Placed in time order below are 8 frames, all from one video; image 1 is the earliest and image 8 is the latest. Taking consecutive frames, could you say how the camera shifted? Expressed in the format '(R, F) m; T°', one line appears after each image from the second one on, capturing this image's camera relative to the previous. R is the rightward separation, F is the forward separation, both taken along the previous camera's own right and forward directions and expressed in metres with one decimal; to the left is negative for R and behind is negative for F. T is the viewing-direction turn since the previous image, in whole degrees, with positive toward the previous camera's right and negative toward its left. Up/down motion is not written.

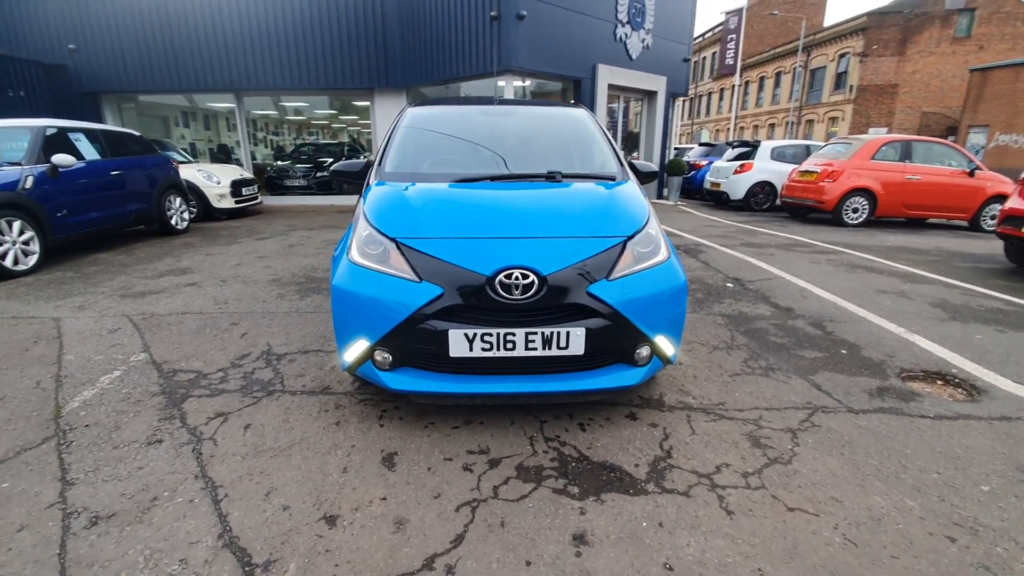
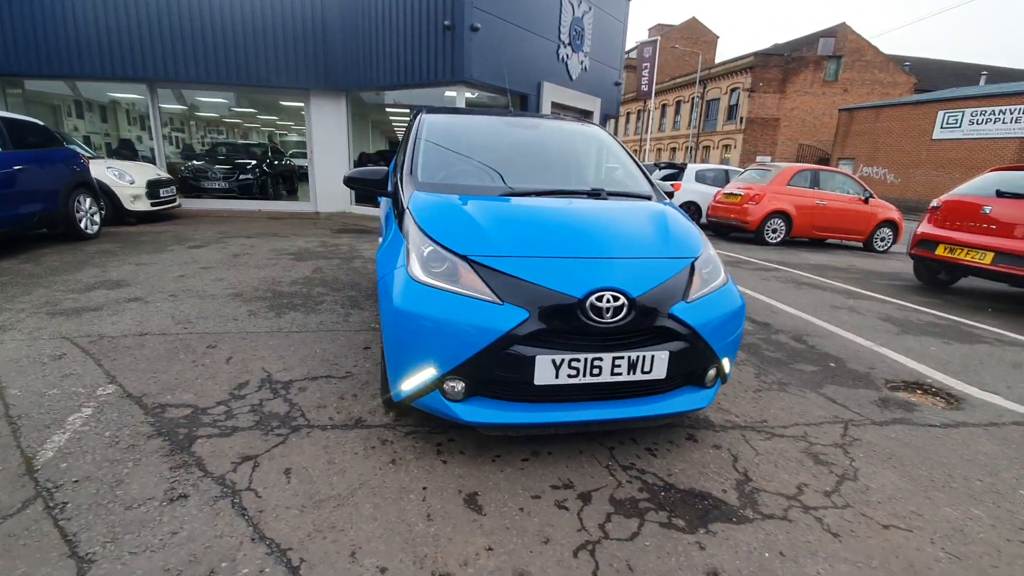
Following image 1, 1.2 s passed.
(-0.8, +0.2) m; +10°
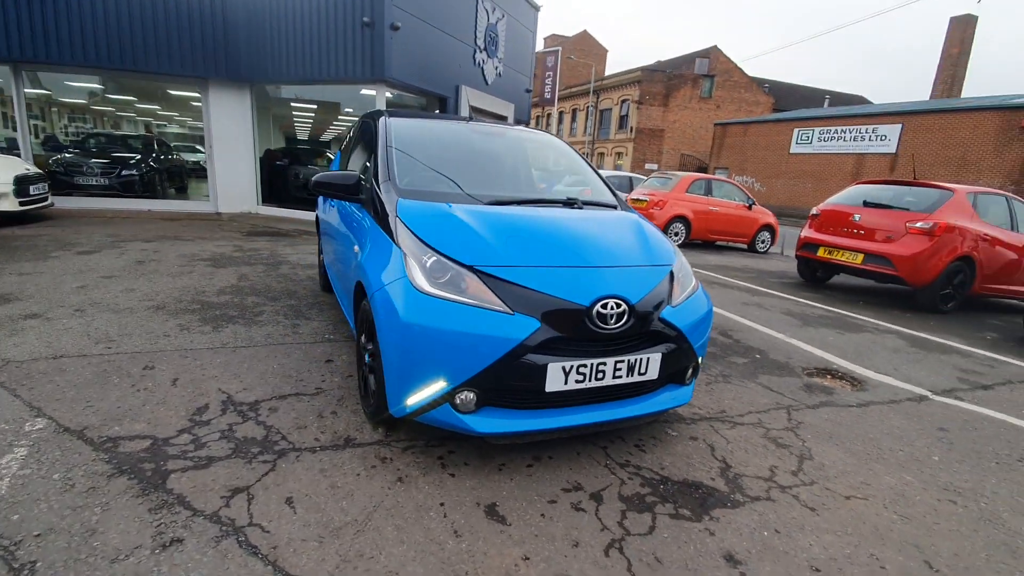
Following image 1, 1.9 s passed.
(-0.5, 0.0) m; +11°
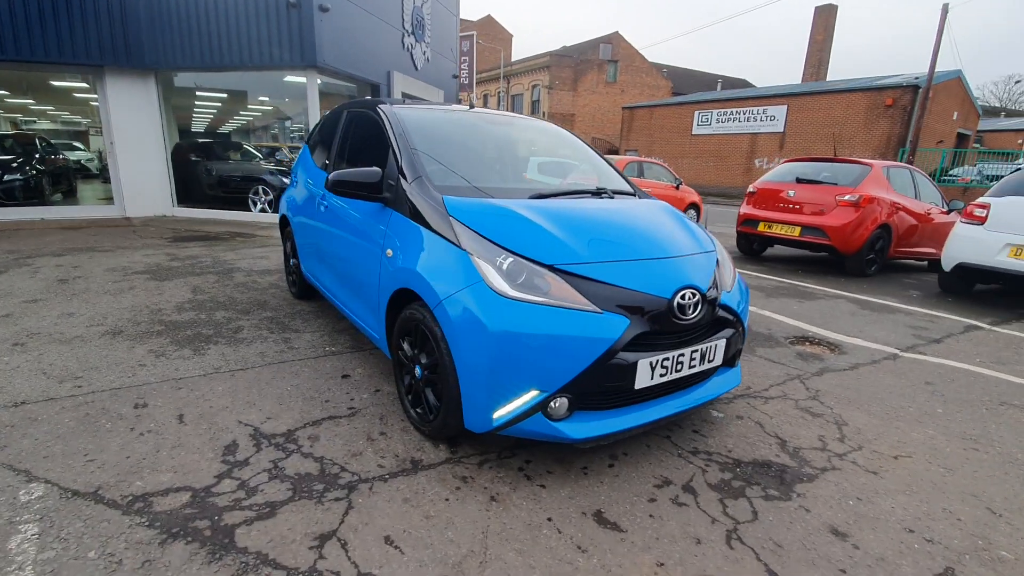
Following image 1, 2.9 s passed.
(-0.7, +0.2) m; +9°
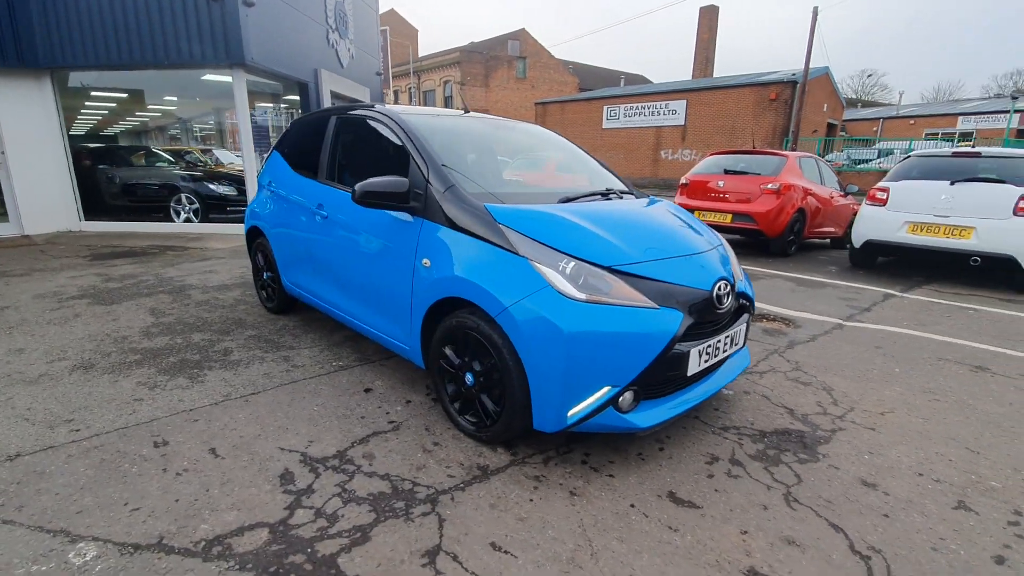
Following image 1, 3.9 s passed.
(-0.7, 0.0) m; +9°
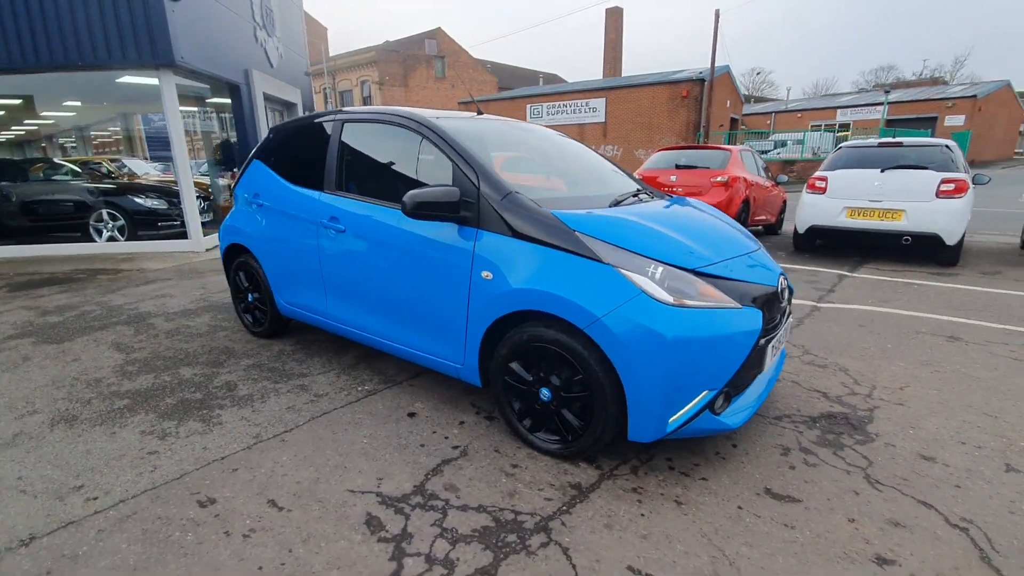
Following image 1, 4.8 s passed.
(-0.7, +0.2) m; +8°
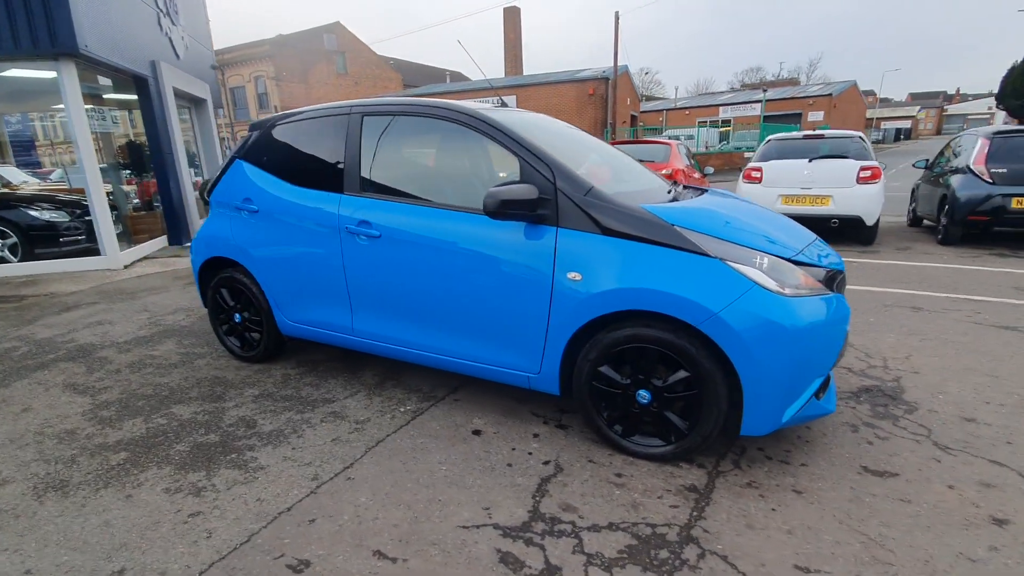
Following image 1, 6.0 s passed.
(-0.8, +0.3) m; +10°
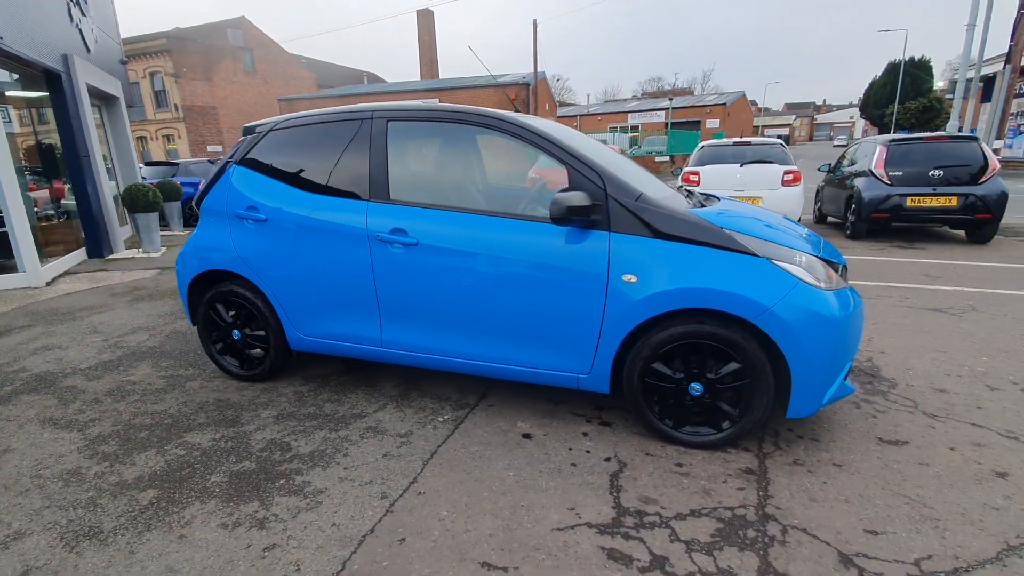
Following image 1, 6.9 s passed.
(-0.7, 0.0) m; +9°
